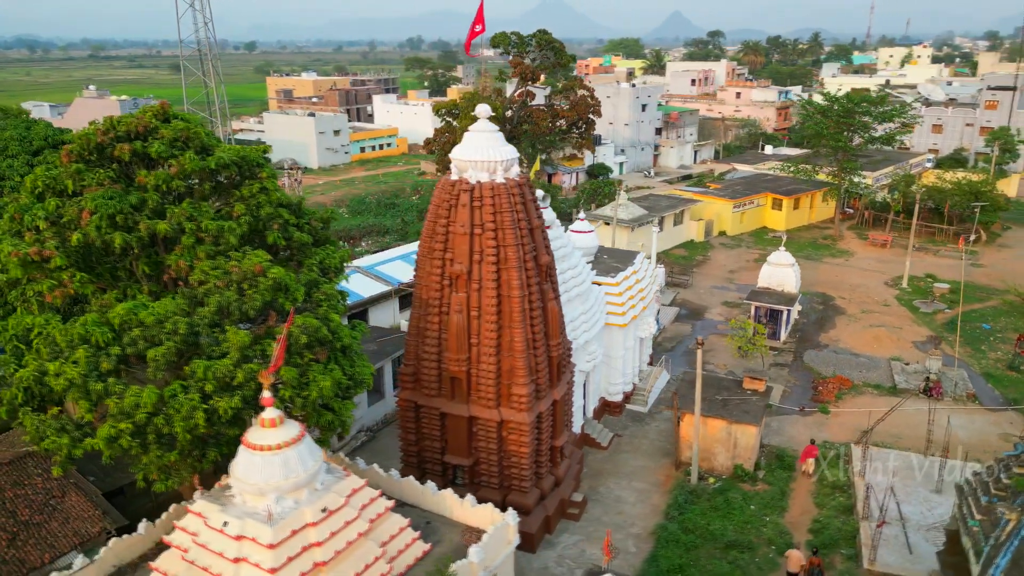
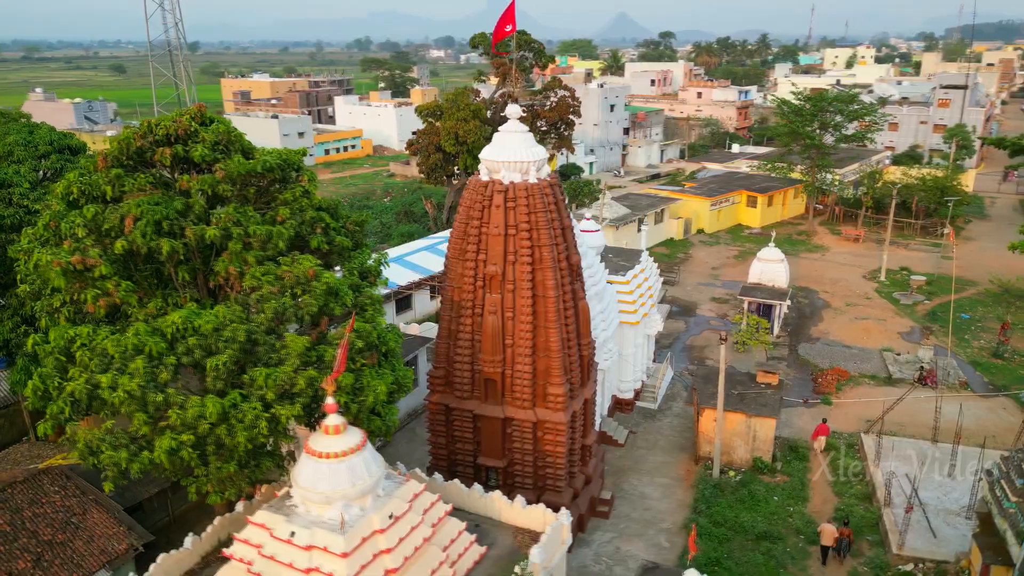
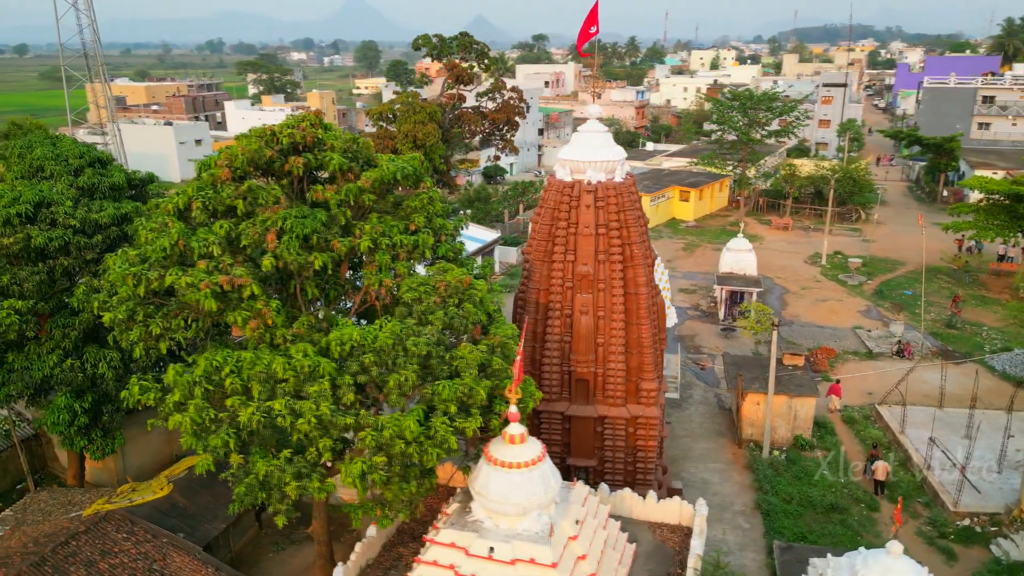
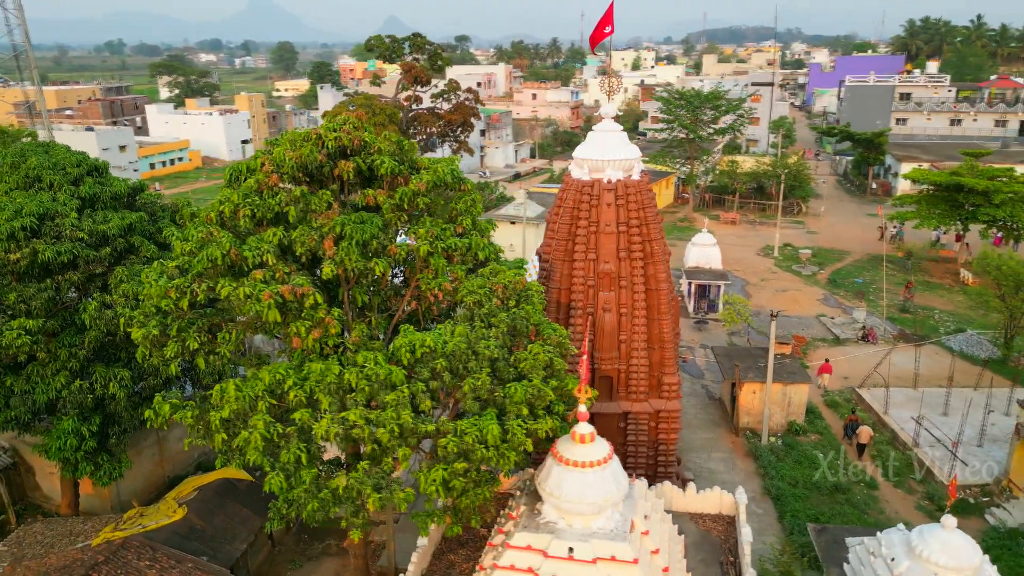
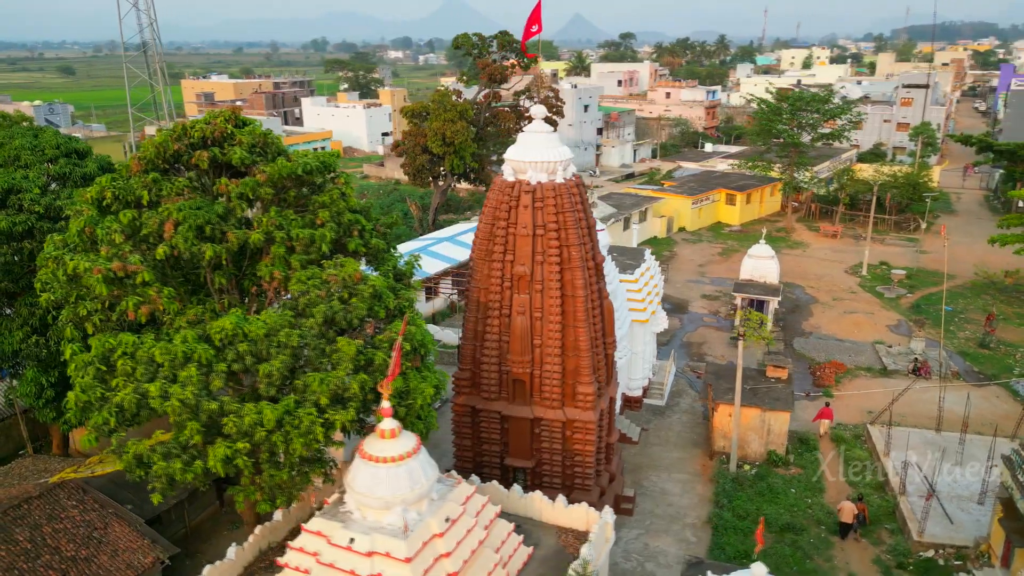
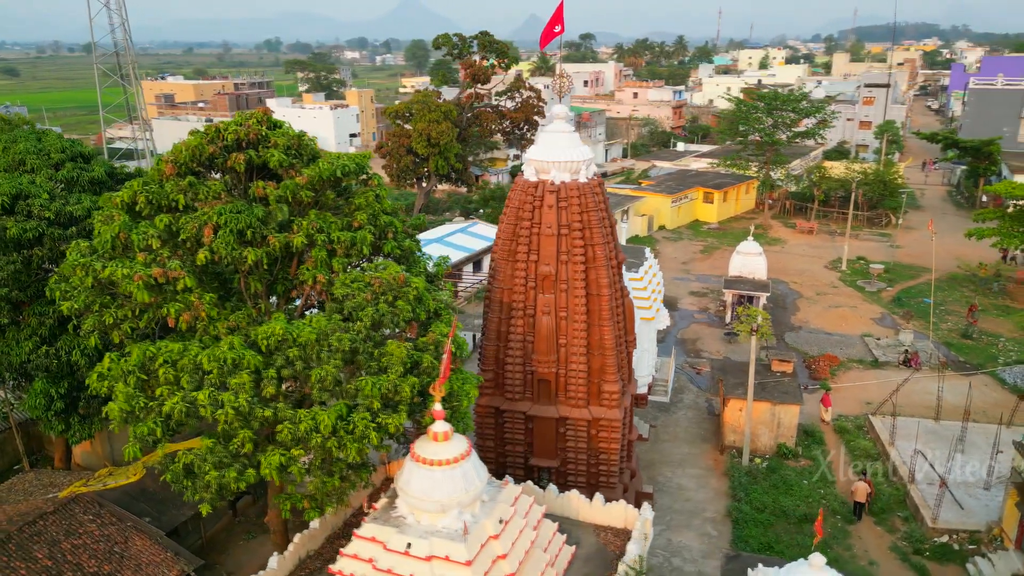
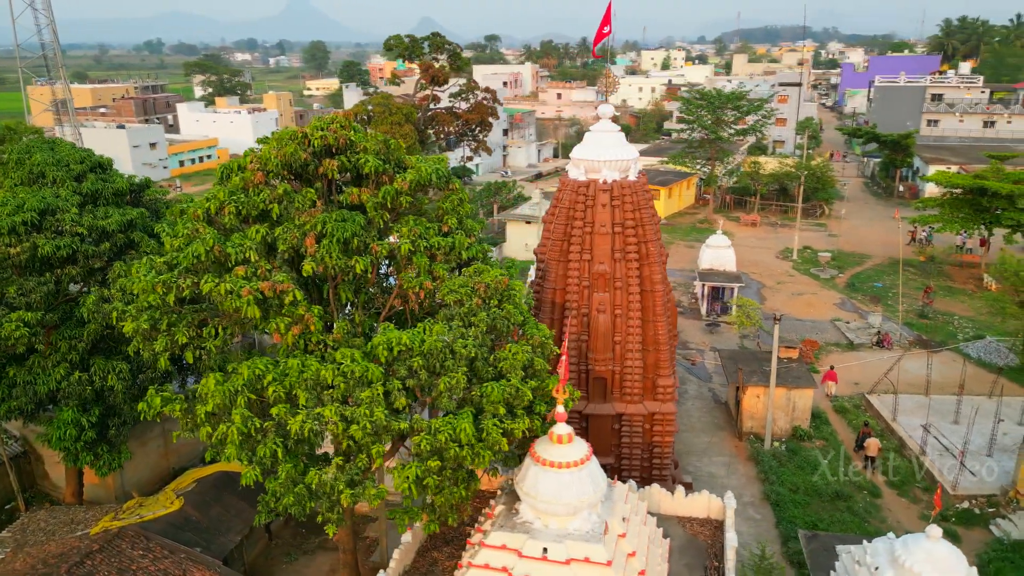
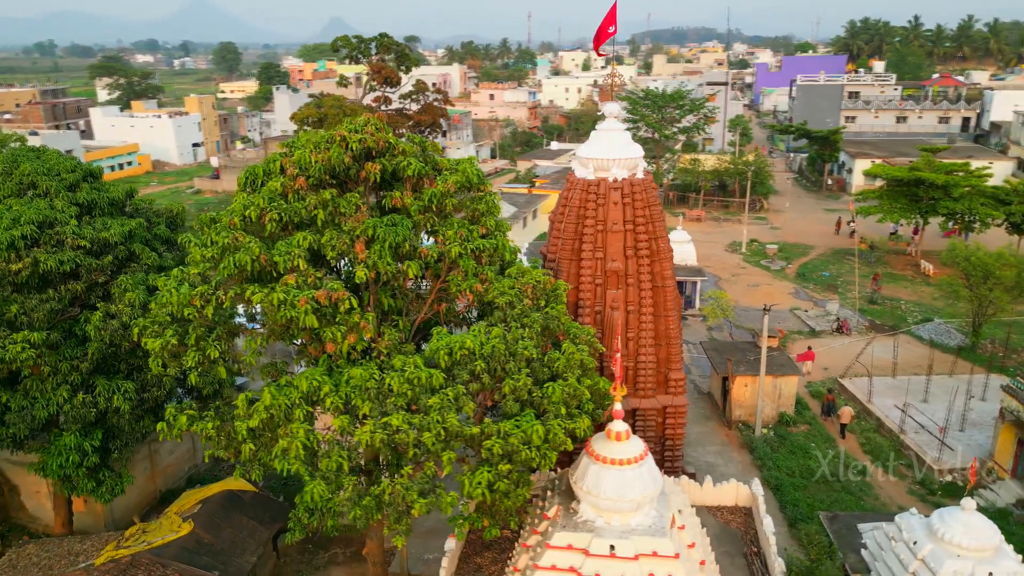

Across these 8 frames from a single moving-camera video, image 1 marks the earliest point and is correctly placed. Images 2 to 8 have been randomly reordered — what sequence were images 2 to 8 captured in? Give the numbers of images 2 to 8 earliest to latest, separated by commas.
2, 5, 6, 3, 7, 4, 8
